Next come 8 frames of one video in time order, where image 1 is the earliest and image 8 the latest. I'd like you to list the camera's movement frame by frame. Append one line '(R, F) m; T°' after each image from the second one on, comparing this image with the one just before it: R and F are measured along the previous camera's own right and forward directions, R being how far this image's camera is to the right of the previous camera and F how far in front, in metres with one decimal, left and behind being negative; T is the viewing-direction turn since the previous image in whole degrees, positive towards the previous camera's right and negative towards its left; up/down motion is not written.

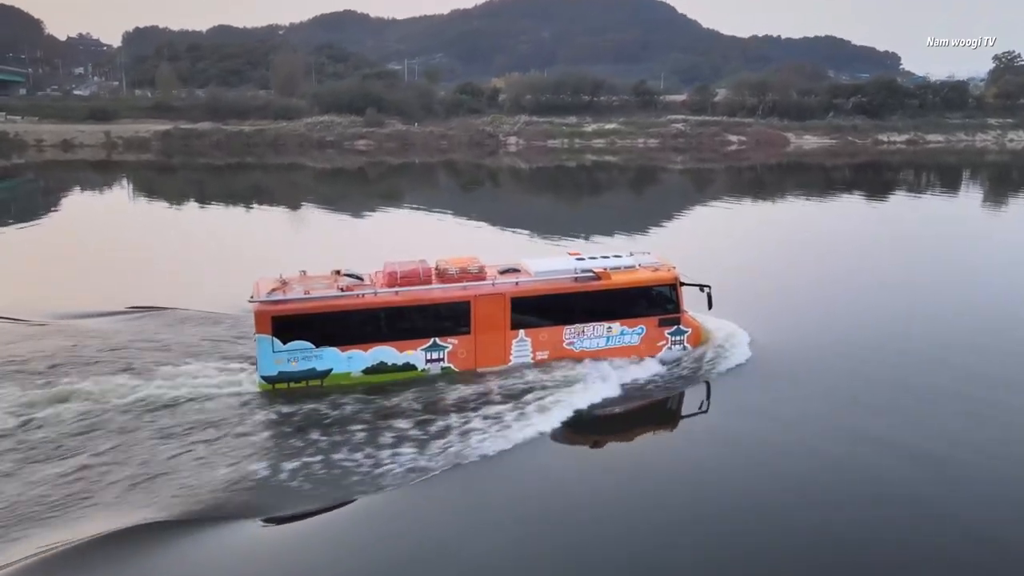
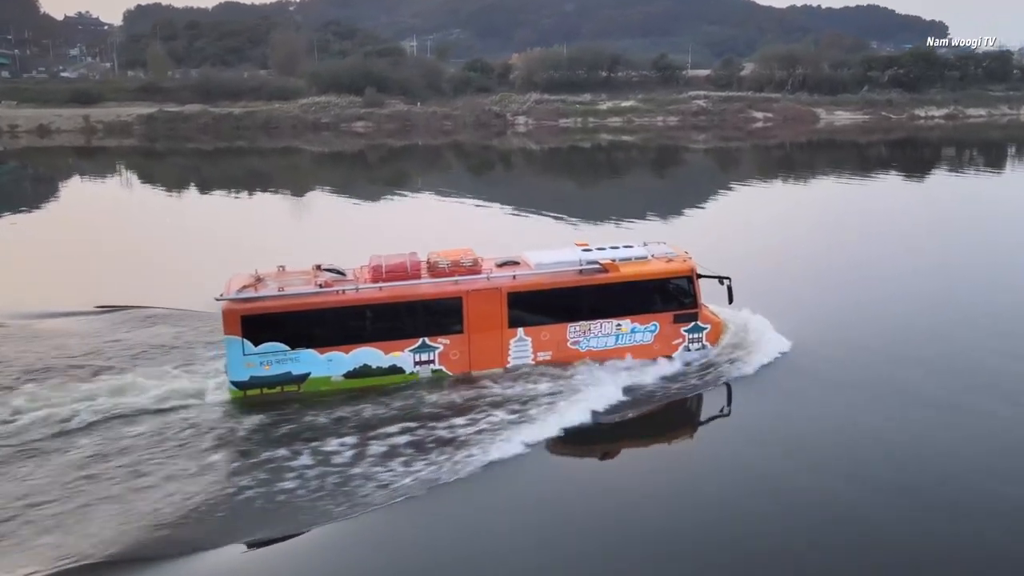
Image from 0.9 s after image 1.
(+0.6, +1.8) m; -2°
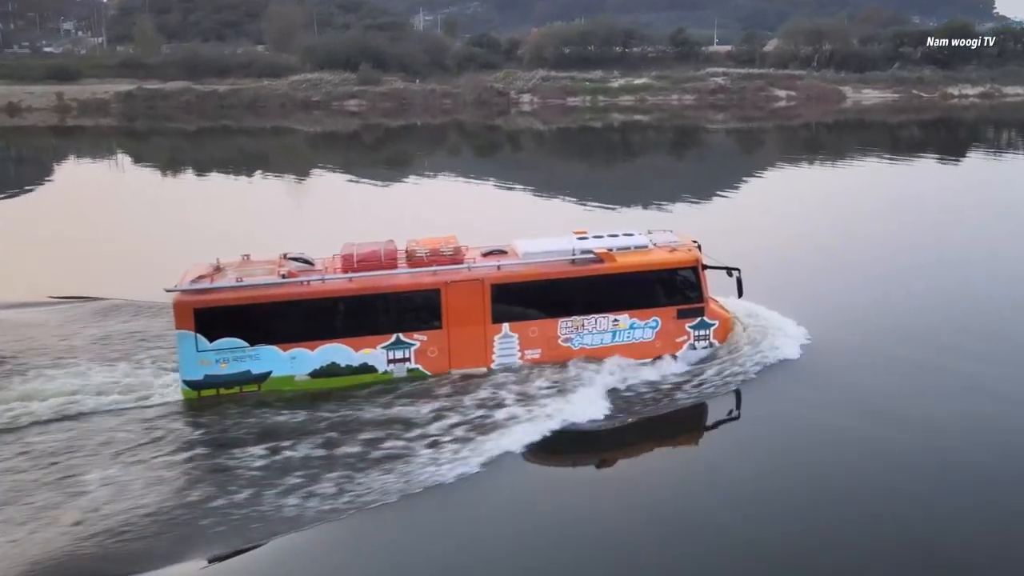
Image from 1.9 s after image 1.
(+0.6, +1.6) m; -1°
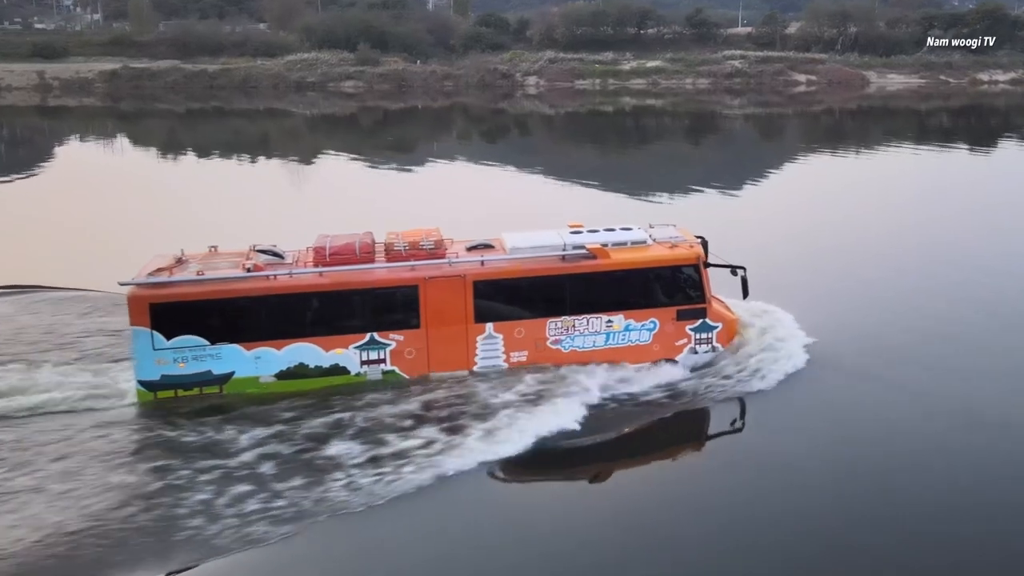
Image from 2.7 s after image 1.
(+0.5, +1.1) m; -1°
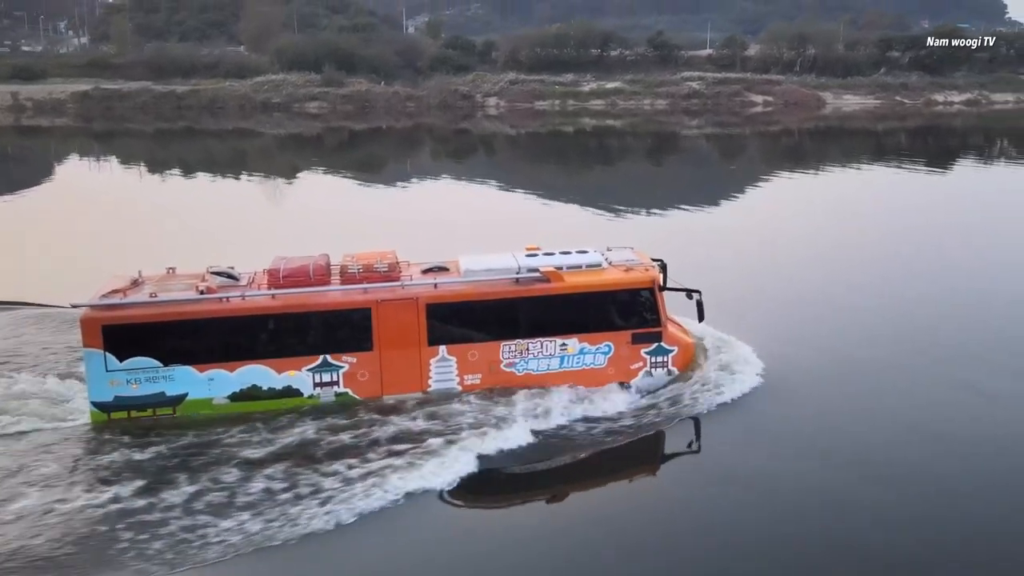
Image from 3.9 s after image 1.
(+0.3, -0.1) m; +2°
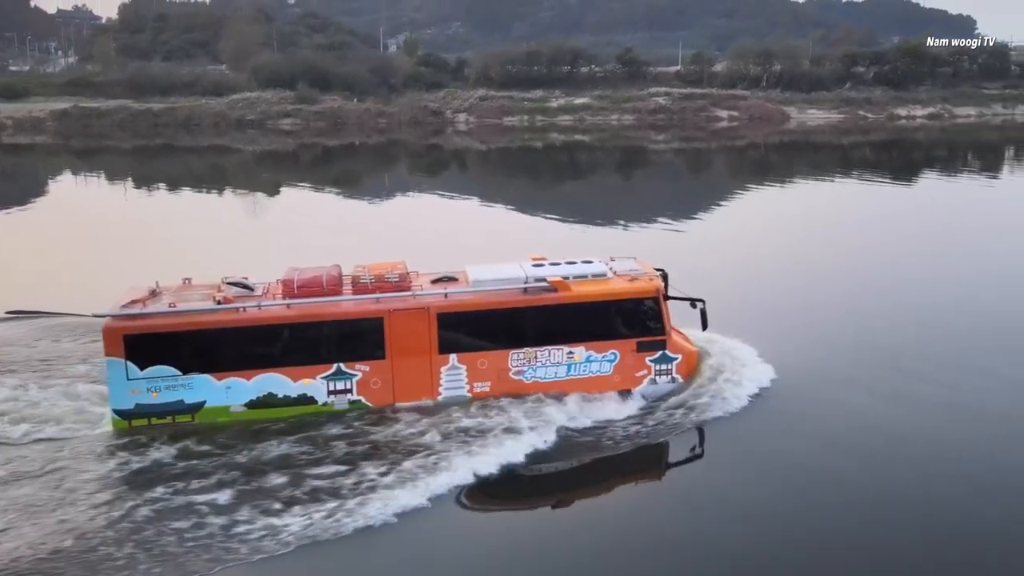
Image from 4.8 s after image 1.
(-0.8, -0.3) m; +3°
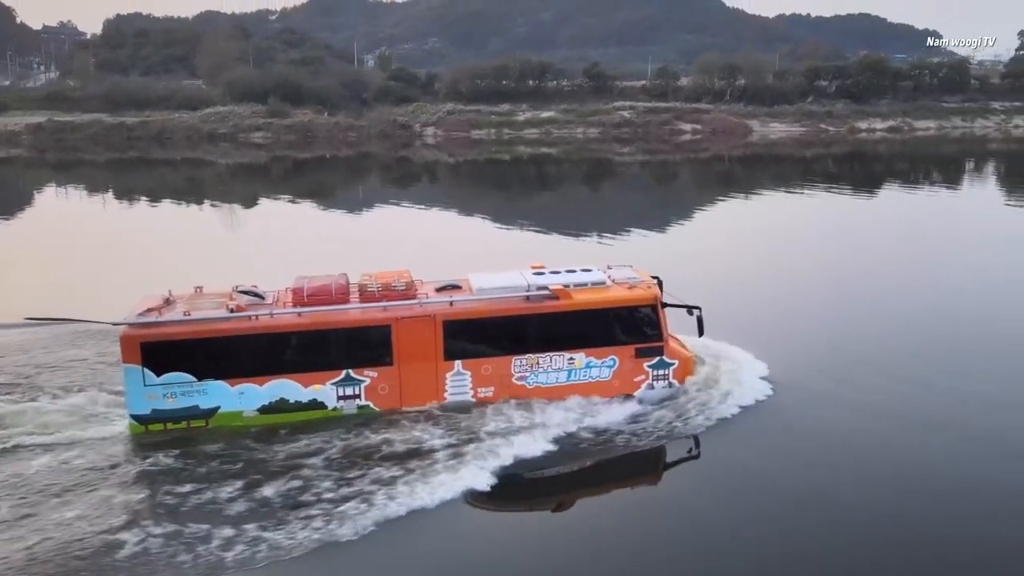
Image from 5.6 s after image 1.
(-0.7, -0.4) m; +3°
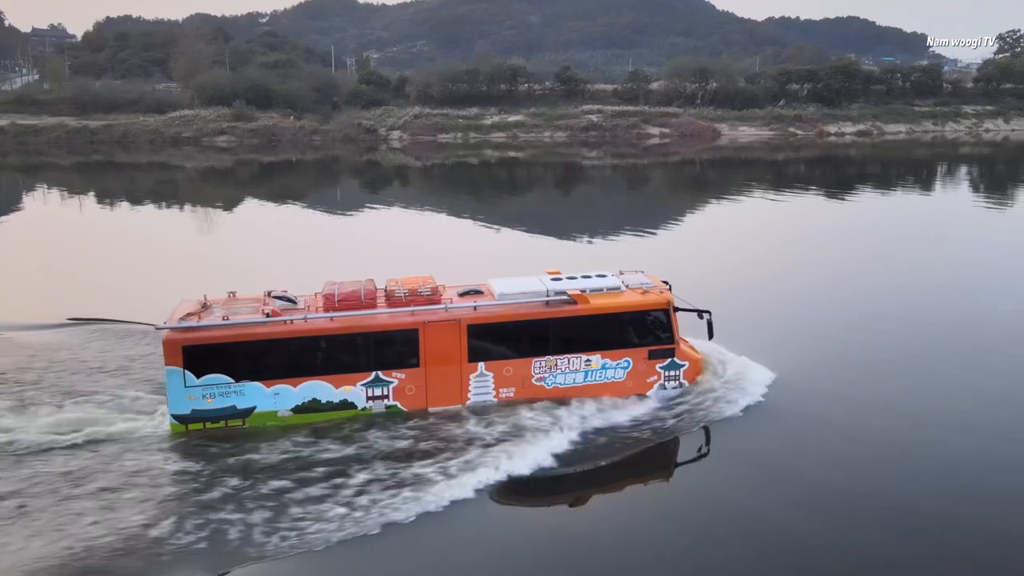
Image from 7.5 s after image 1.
(-1.3, +0.2) m; +4°
